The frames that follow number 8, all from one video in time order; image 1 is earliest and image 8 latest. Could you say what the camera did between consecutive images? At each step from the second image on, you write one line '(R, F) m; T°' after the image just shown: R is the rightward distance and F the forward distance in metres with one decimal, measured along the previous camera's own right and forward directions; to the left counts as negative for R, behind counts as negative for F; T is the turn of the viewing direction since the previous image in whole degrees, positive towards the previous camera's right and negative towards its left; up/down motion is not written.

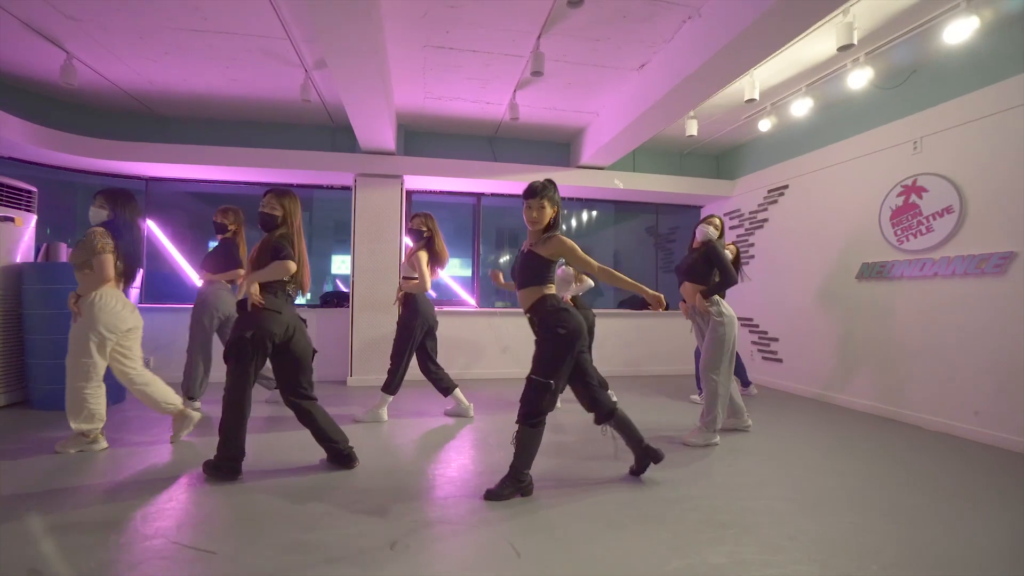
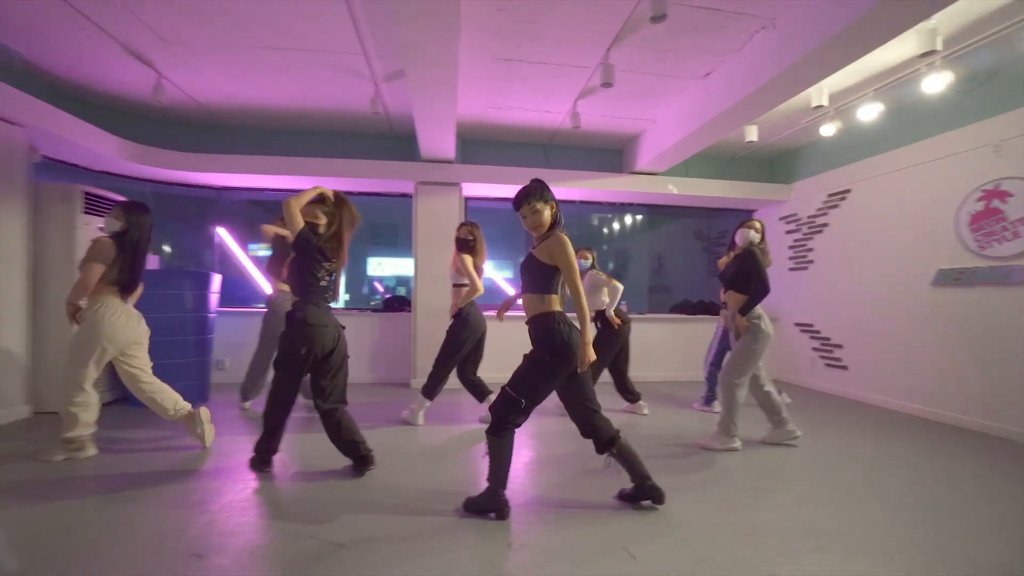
(-0.3, -0.1) m; -3°
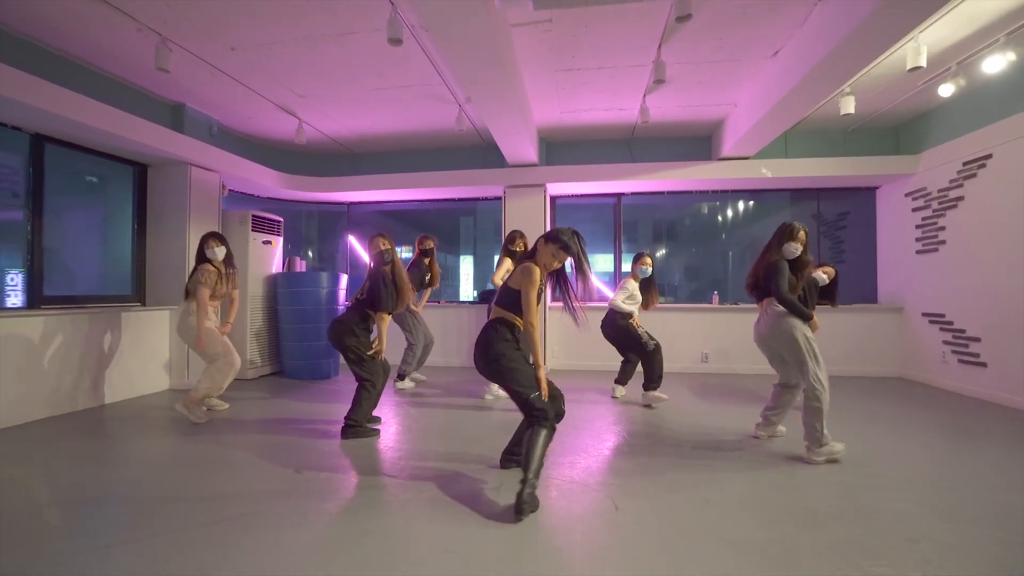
(+0.6, -0.3) m; -16°
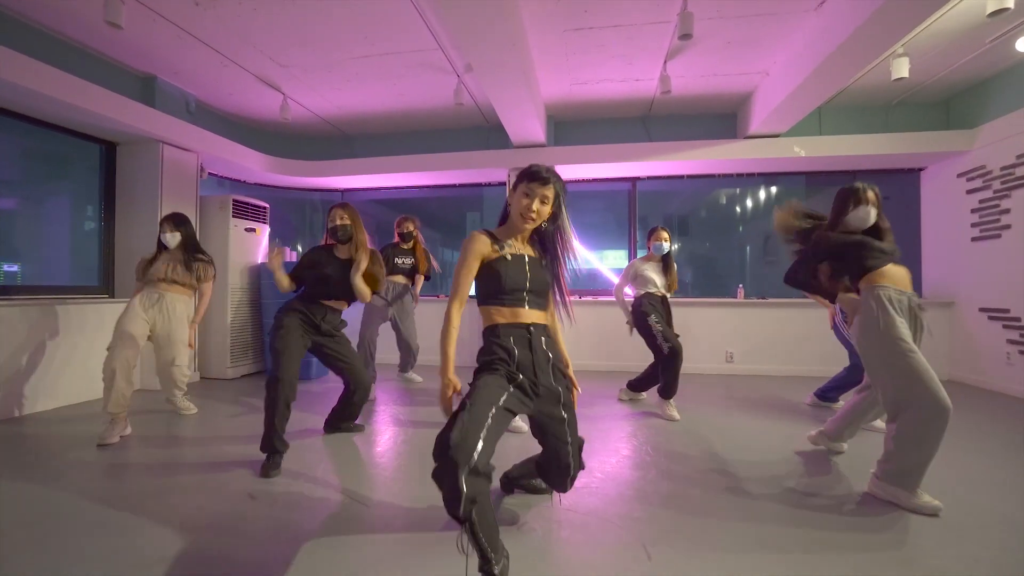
(0.0, +0.4) m; -1°
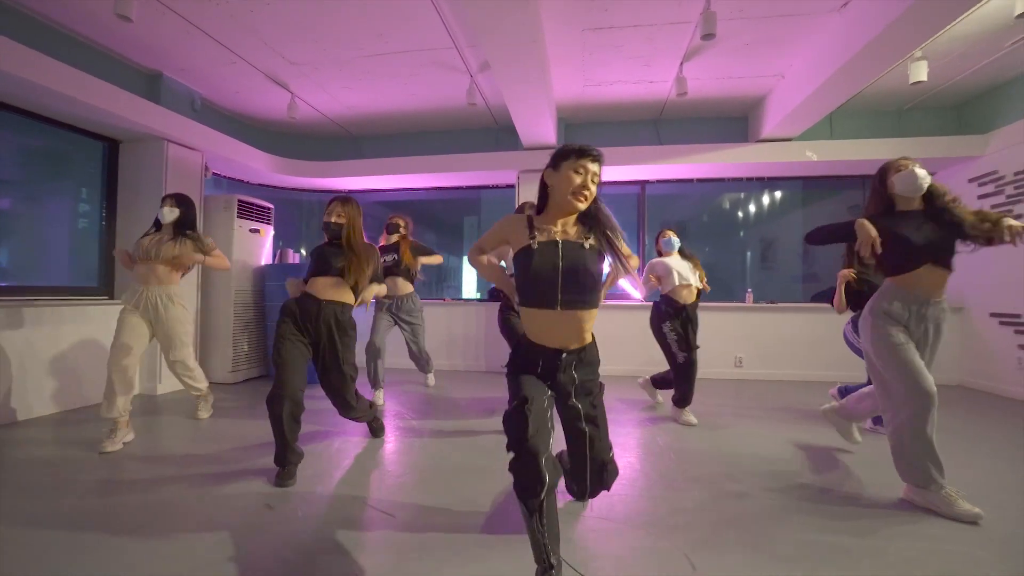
(-0.2, +0.1) m; +1°
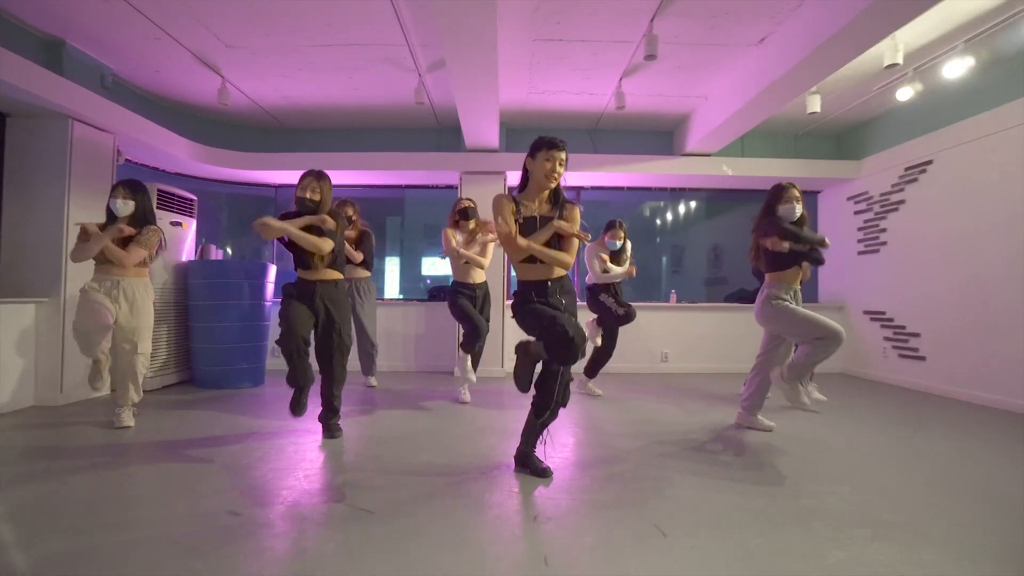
(-0.2, -0.1) m; +10°
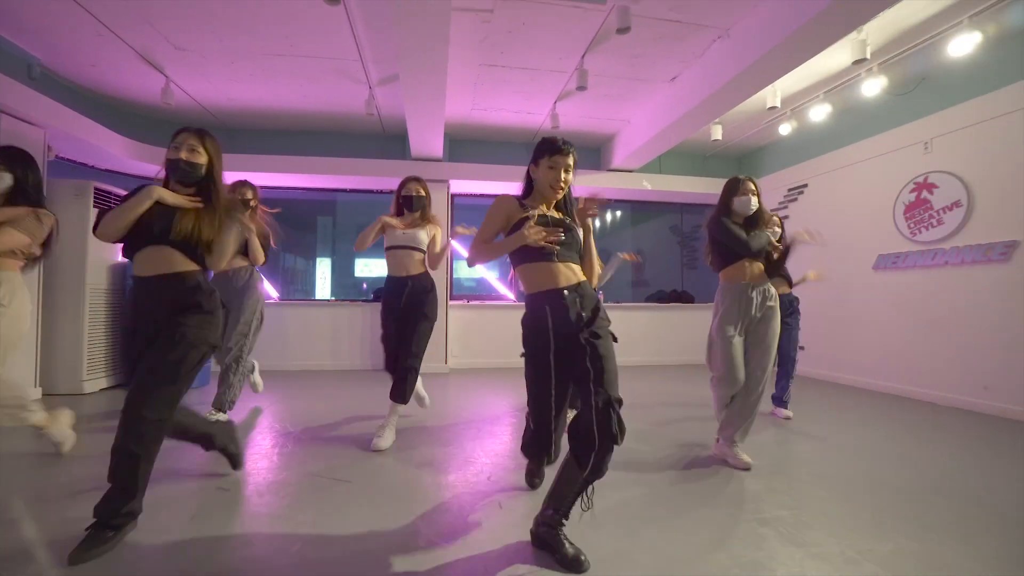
(-0.1, -0.4) m; +8°
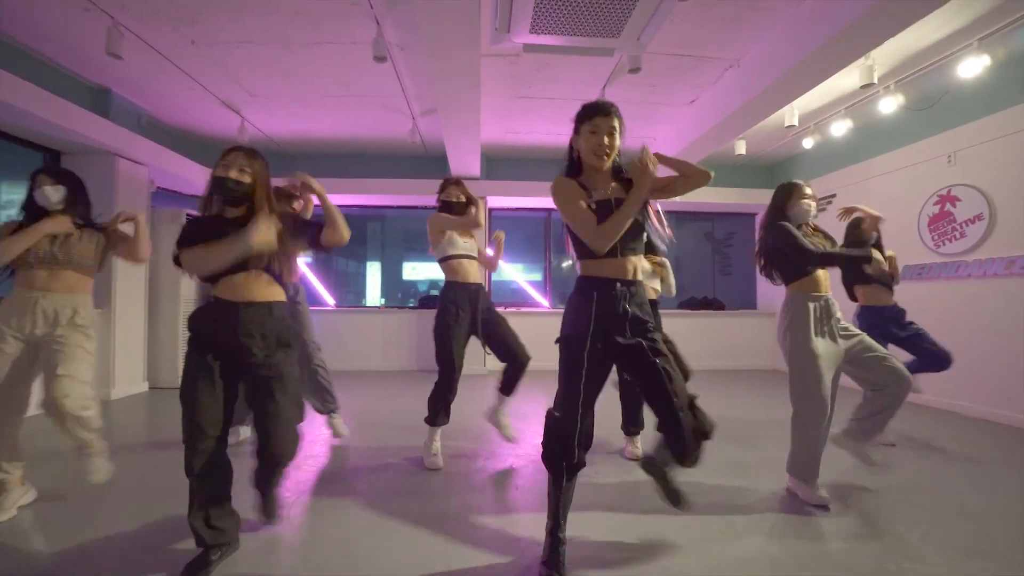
(+0.2, -0.4) m; -6°
